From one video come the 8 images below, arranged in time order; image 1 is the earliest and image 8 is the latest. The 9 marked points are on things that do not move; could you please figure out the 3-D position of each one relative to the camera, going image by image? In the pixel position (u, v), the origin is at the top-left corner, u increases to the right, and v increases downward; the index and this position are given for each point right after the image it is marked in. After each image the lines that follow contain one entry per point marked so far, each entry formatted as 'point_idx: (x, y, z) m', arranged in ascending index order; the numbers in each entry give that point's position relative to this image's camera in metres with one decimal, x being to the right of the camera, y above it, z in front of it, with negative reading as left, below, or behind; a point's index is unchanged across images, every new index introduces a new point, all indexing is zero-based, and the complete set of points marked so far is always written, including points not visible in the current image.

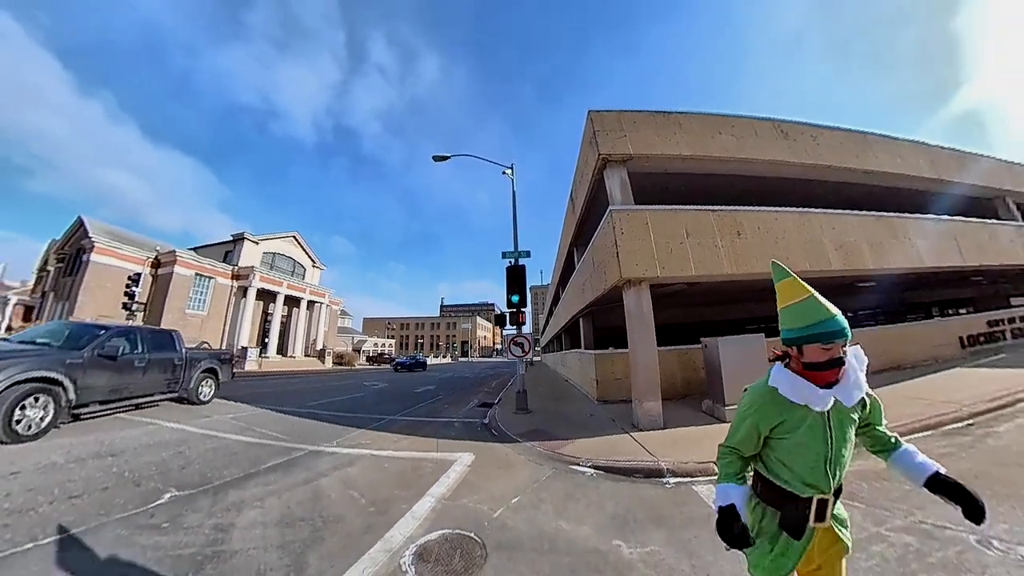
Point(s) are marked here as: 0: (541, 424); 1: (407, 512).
0: (+0.6, -2.6, +6.3) m
1: (-1.1, -2.8, +4.1) m
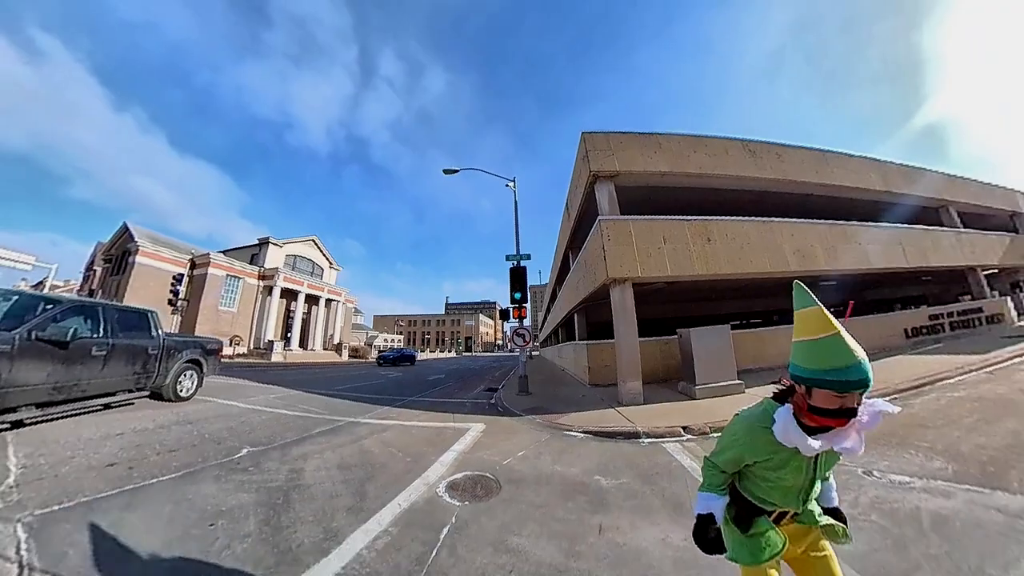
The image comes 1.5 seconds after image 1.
0: (+0.7, -2.6, +7.3) m
1: (-1.1, -2.8, +5.0) m
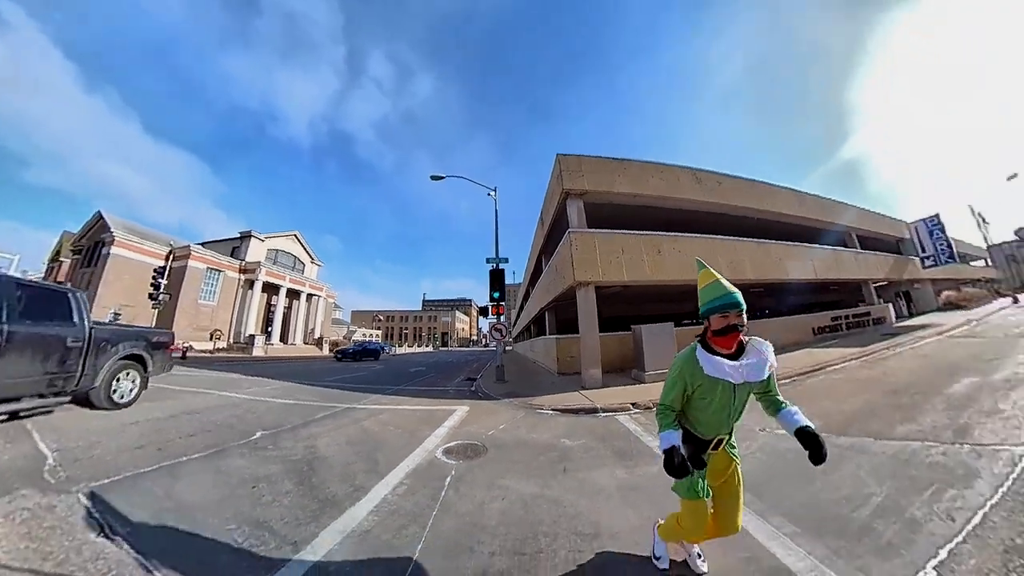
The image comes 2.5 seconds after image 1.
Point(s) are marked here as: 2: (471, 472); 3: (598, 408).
0: (+0.1, -2.6, +8.2) m
1: (-1.4, -2.8, +5.8) m
2: (-0.6, -2.6, +4.4) m
3: (+1.7, -2.3, +6.2) m
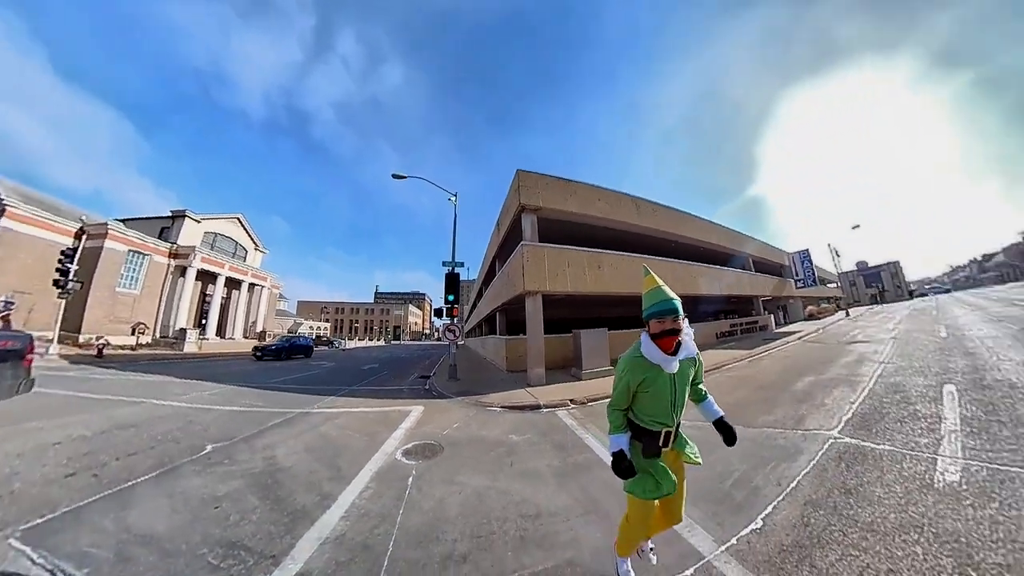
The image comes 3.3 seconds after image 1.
0: (-1.2, -2.7, +8.9) m
1: (-2.3, -2.9, +6.3) m
2: (-1.3, -2.9, +5.0) m
3: (+0.6, -2.6, +7.2) m
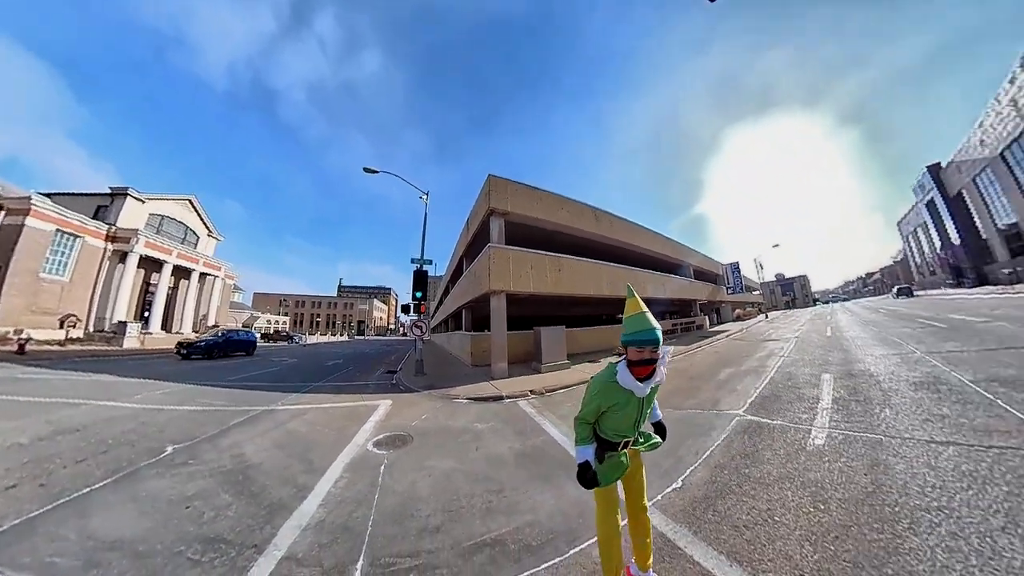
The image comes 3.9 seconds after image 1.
0: (-2.3, -2.7, +9.3) m
1: (-3.1, -2.9, +6.5) m
2: (-1.9, -2.9, +5.4) m
3: (-0.2, -2.6, +7.8) m
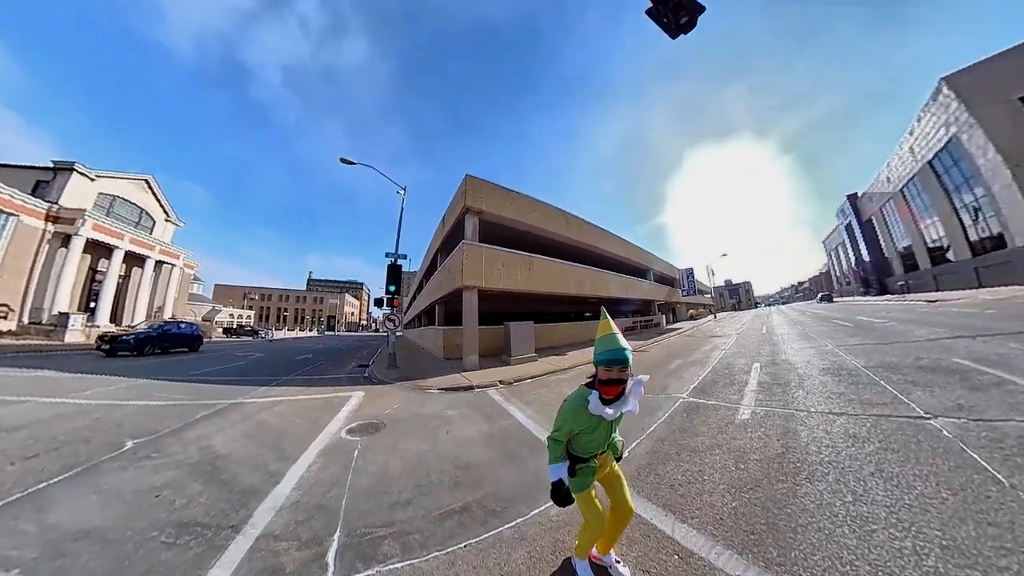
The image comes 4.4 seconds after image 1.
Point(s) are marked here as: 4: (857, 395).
0: (-3.2, -2.5, +9.5) m
1: (-3.7, -2.8, +6.7) m
2: (-2.4, -2.8, +5.7) m
3: (-1.0, -2.5, +8.2) m
4: (+6.0, -1.9, +5.6) m
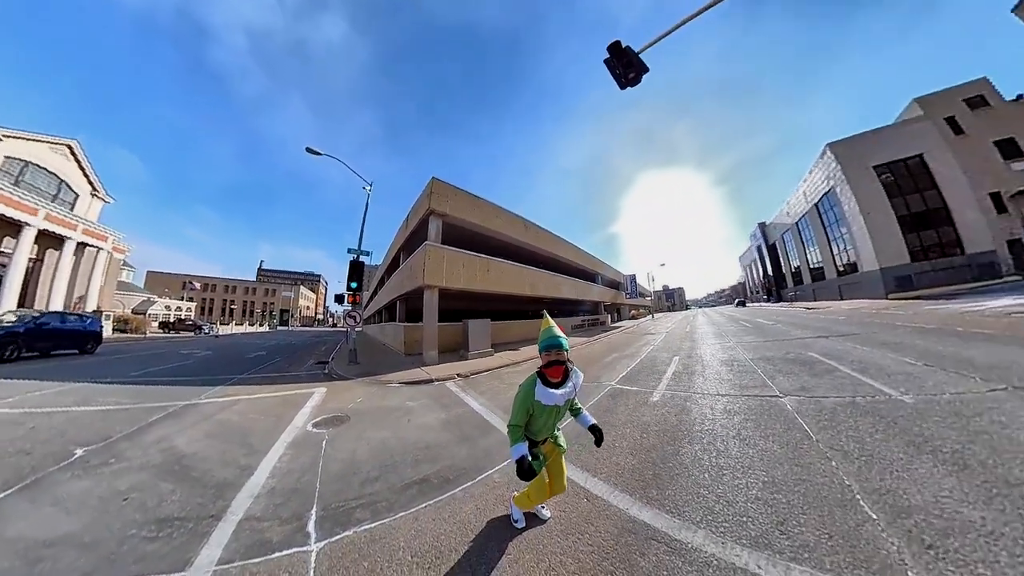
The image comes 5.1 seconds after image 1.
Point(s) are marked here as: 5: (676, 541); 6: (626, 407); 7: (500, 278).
0: (-4.5, -2.5, +9.9) m
1: (-4.7, -2.8, +7.1) m
2: (-3.3, -2.8, +6.2) m
3: (-2.2, -2.5, +8.9) m
4: (+5.1, -2.1, +7.1) m
5: (+1.7, -2.5, +3.2) m
6: (+2.4, -2.6, +6.8) m
7: (-0.4, +0.4, +11.9) m
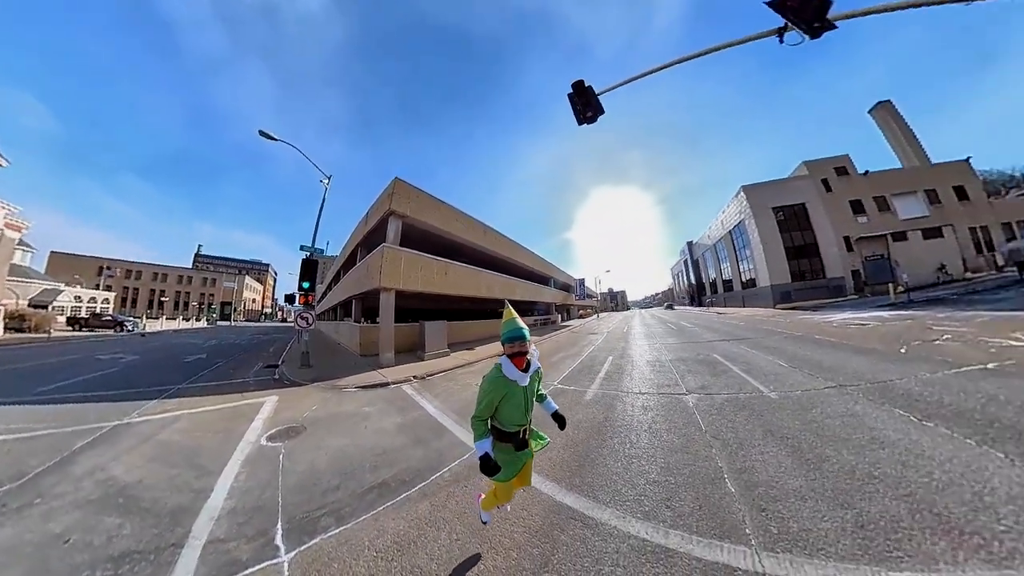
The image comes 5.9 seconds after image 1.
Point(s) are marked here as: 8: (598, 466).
0: (-6.0, -2.6, +10.0) m
1: (-5.9, -3.0, +7.2) m
2: (-4.3, -3.1, +6.5) m
3: (-3.6, -2.7, +9.3) m
4: (+3.9, -2.4, +8.5) m
5: (+1.0, -3.0, +4.2) m
6: (+1.3, -2.9, +7.8) m
7: (-2.1, +0.3, +12.4) m
8: (+1.4, -3.0, +5.3) m
